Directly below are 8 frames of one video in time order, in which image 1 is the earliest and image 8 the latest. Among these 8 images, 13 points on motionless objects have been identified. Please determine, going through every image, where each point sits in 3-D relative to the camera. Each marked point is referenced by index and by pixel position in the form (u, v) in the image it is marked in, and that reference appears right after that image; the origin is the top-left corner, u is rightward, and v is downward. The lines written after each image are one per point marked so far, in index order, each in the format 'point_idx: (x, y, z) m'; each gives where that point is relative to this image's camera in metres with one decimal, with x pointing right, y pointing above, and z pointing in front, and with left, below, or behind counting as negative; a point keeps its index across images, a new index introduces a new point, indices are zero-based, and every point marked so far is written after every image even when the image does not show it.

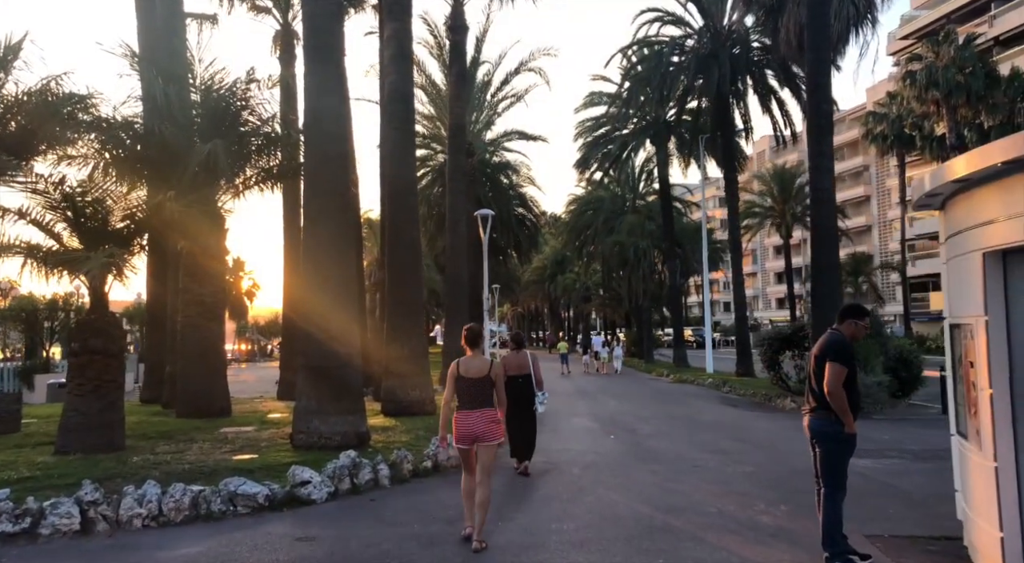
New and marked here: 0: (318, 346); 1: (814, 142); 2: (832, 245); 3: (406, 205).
0: (-2.6, -0.9, +10.3) m
1: (+7.3, +3.4, +18.8) m
2: (+7.7, +0.9, +18.7) m
3: (-2.1, +1.5, +15.0) m
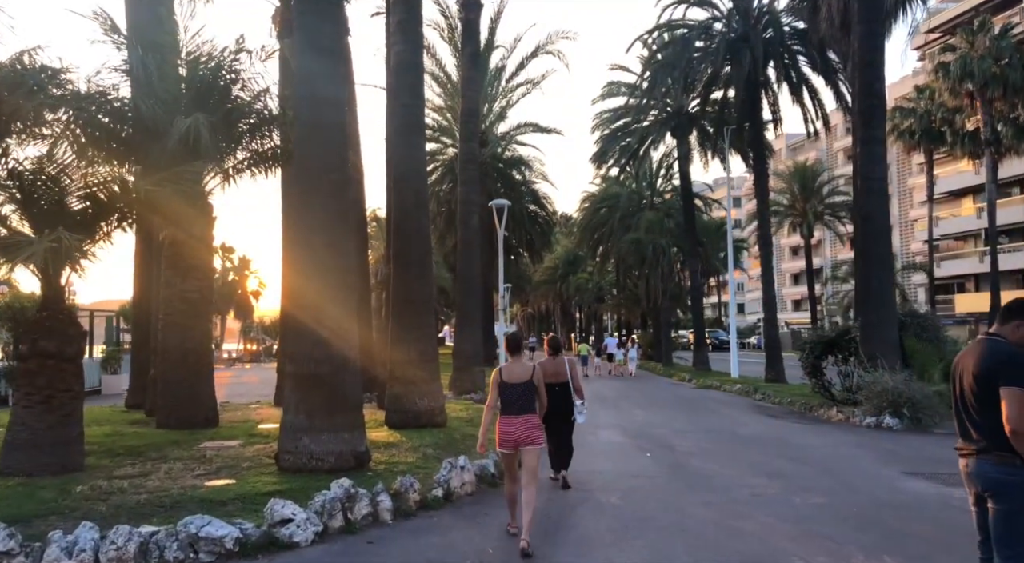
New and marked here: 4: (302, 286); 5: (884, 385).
0: (-2.3, -0.8, +8.7) m
1: (+7.8, +3.4, +17.1) m
2: (+8.1, +0.9, +17.0) m
3: (-1.7, +1.6, +13.4) m
4: (-2.4, -0.1, +8.8) m
5: (+7.6, -2.1, +15.9) m
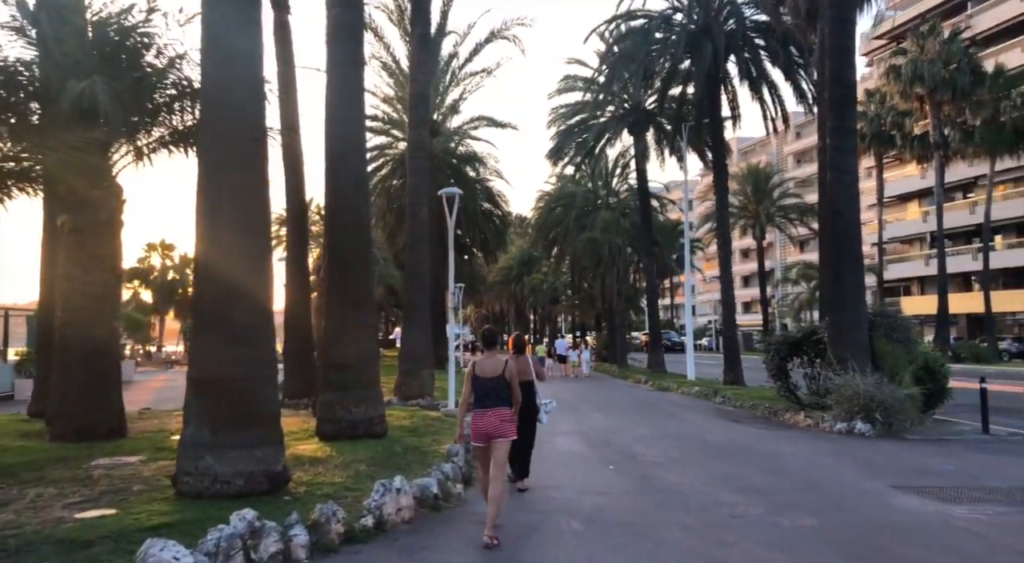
0: (-2.8, -0.7, +7.3) m
1: (+6.8, +3.5, +16.3) m
2: (+7.1, +1.0, +16.2) m
3: (-2.5, +1.7, +12.0) m
4: (-2.9, +0.1, +7.4) m
5: (+6.6, -2.1, +15.0) m
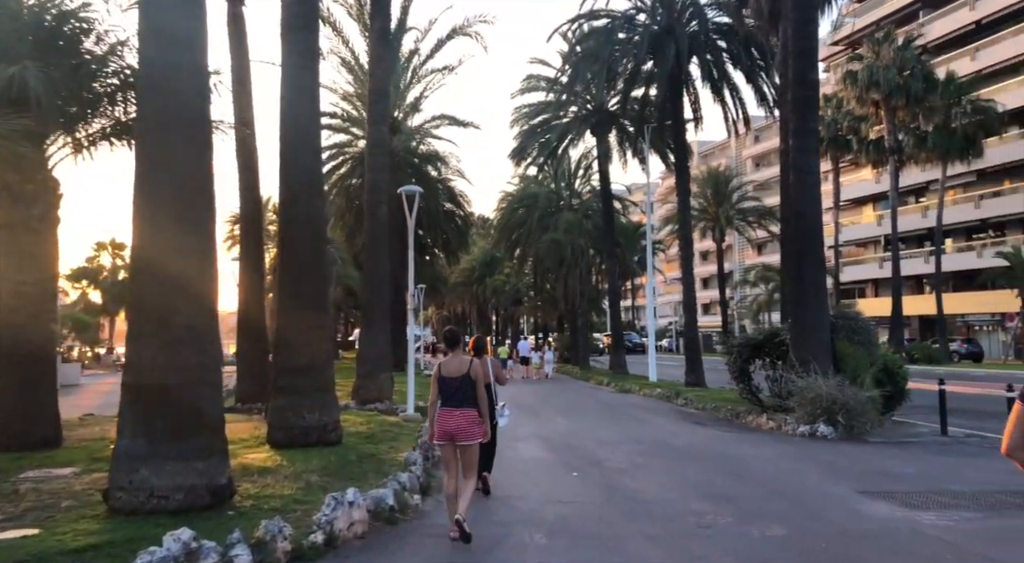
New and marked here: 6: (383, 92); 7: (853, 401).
0: (-3.1, -0.7, +6.8) m
1: (+6.0, +3.4, +16.3) m
2: (+6.3, +0.9, +16.2) m
3: (-3.1, +1.7, +11.5) m
4: (-3.3, +0.1, +6.9) m
5: (+5.9, -2.1, +15.0) m
6: (-3.2, +4.7, +19.4) m
7: (+6.5, -2.3, +14.8) m
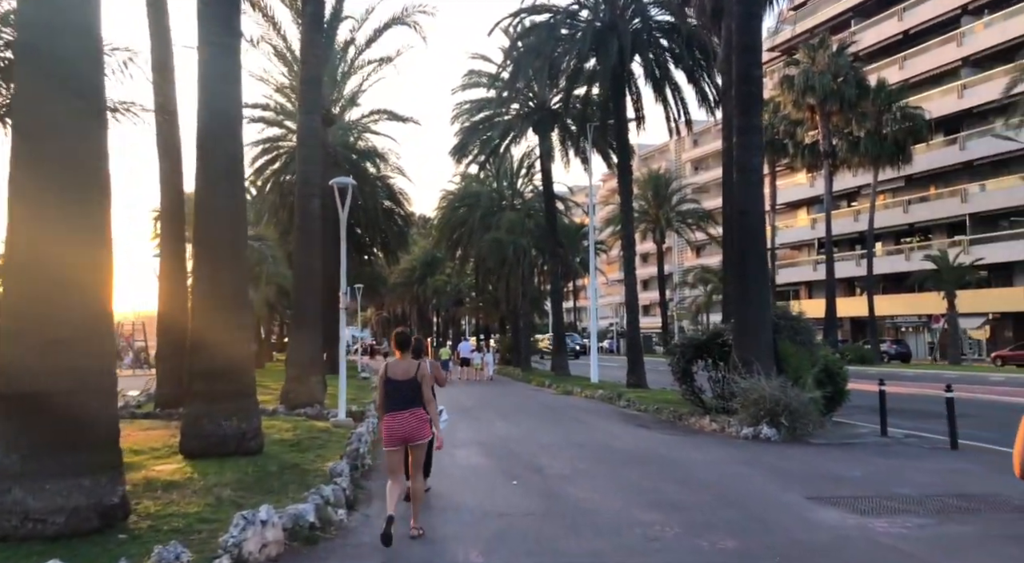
0: (-3.7, -0.6, +5.9) m
1: (+4.7, +3.4, +16.1) m
2: (+5.1, +0.9, +16.0) m
3: (-3.9, +1.7, +10.6) m
4: (-3.8, +0.1, +6.0) m
5: (+4.7, -2.1, +14.7) m
6: (-4.7, +4.8, +18.5) m
7: (+5.3, -2.3, +14.6) m
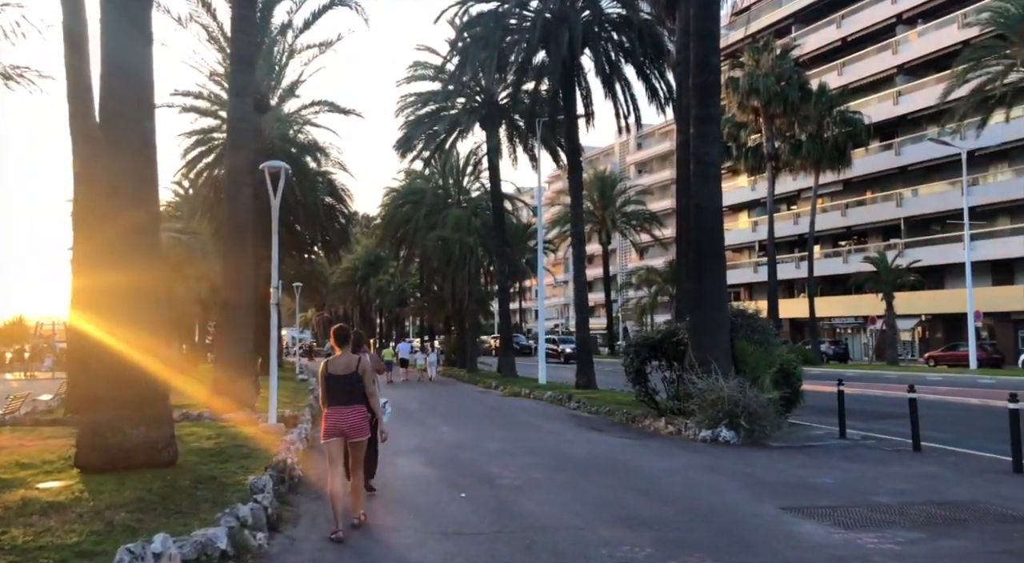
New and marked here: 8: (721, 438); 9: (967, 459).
0: (-4.0, -0.5, +4.7) m
1: (+3.7, +3.5, +15.4) m
2: (+4.0, +1.0, +15.4) m
3: (-4.5, +1.9, +9.4) m
4: (-4.1, +0.3, +4.8) m
5: (+3.7, -2.0, +14.1) m
6: (-5.9, +4.9, +17.2) m
7: (+4.4, -2.2, +14.0) m
8: (+3.7, -2.7, +13.6) m
9: (+7.1, -2.8, +12.1) m
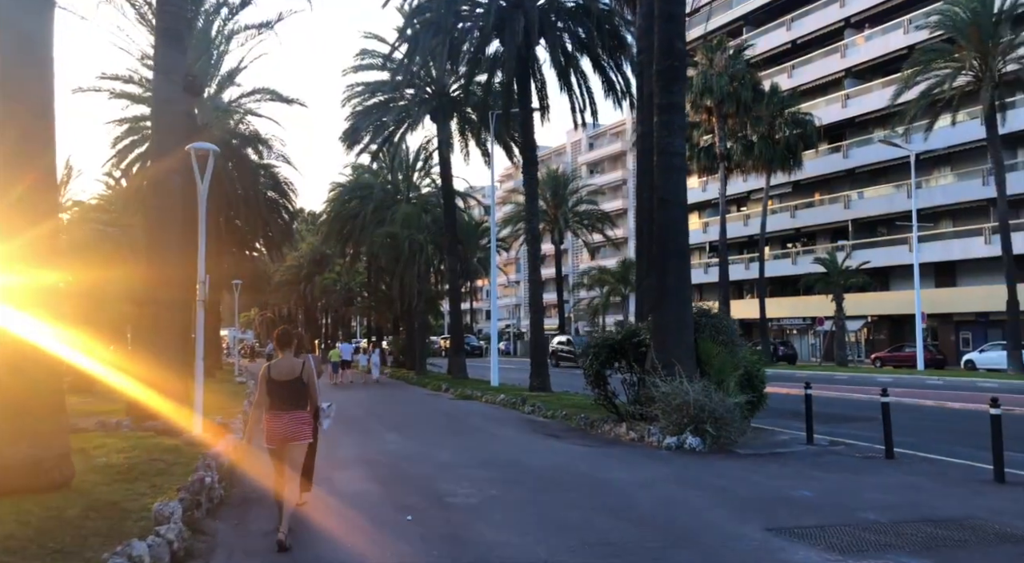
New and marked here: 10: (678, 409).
0: (-4.2, -0.4, +3.4) m
1: (+2.8, +3.5, +14.6) m
2: (+3.2, +1.0, +14.6) m
3: (-5.0, +1.9, +8.1) m
4: (-4.3, +0.4, +3.5) m
5: (+2.9, -2.0, +13.3) m
6: (-6.8, +5.0, +15.8) m
7: (+3.6, -2.2, +13.2) m
8: (+2.9, -2.7, +12.8) m
9: (+6.4, -2.7, +11.5) m
10: (+2.8, -2.2, +13.3) m
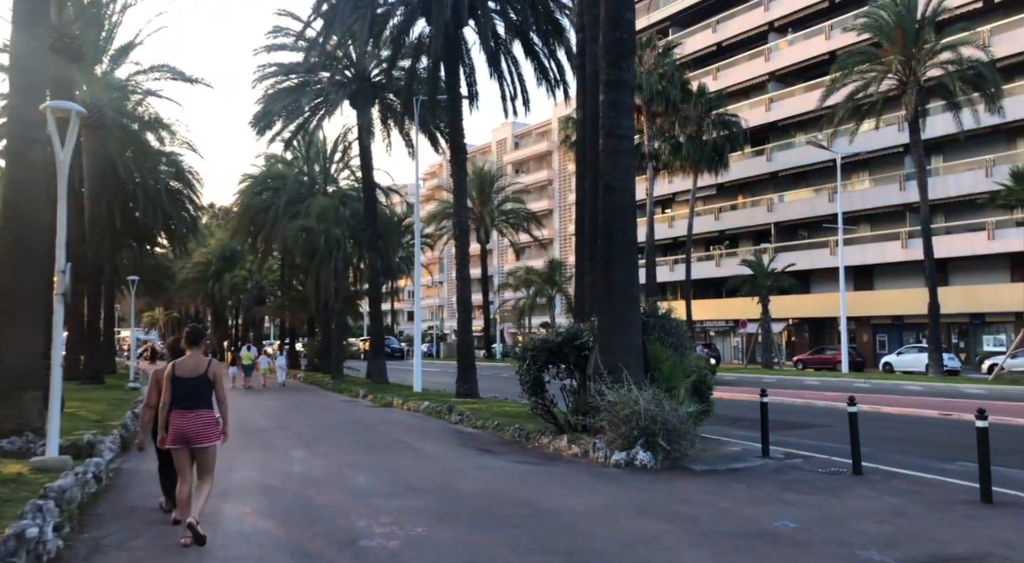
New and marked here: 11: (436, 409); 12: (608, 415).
0: (-4.2, -0.2, +1.3) m
1: (+1.7, +3.6, +13.2) m
2: (+2.0, +1.1, +13.2) m
3: (-5.5, +2.1, +5.9) m
4: (-4.4, +0.5, +1.4) m
5: (+1.8, -1.9, +11.8) m
6: (-8.0, +5.1, +13.4) m
7: (+2.5, -2.1, +11.8) m
8: (+1.8, -2.6, +11.4) m
9: (+5.4, -2.7, +10.4) m
10: (+1.8, -2.1, +11.8) m
11: (-1.9, -3.2, +19.6) m
12: (+1.5, -2.1, +12.2) m
